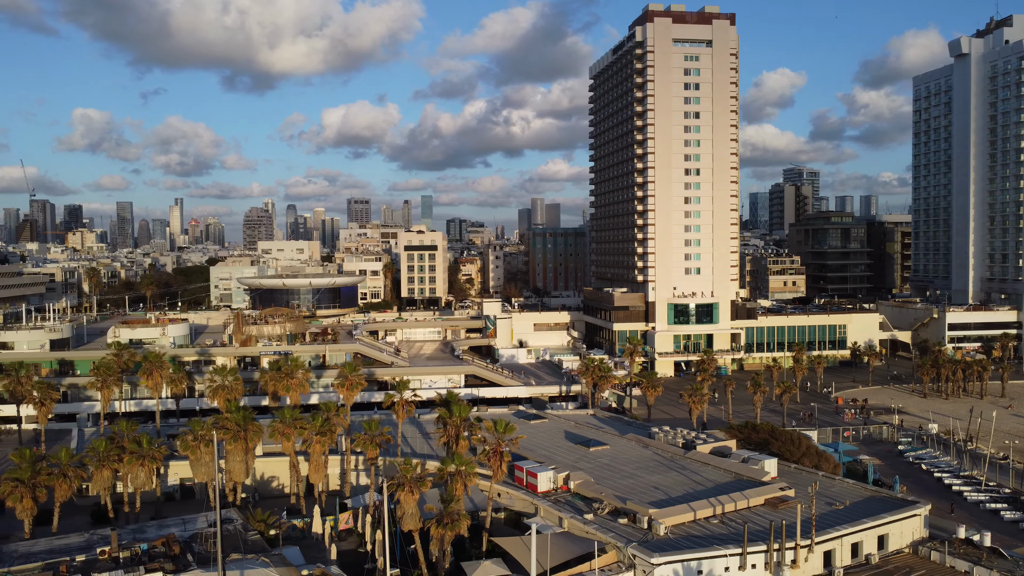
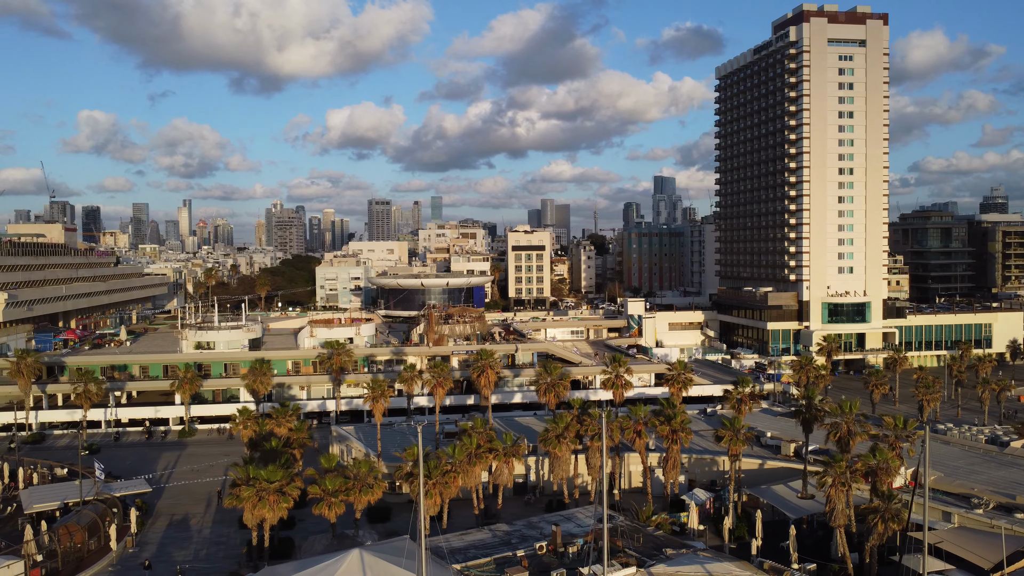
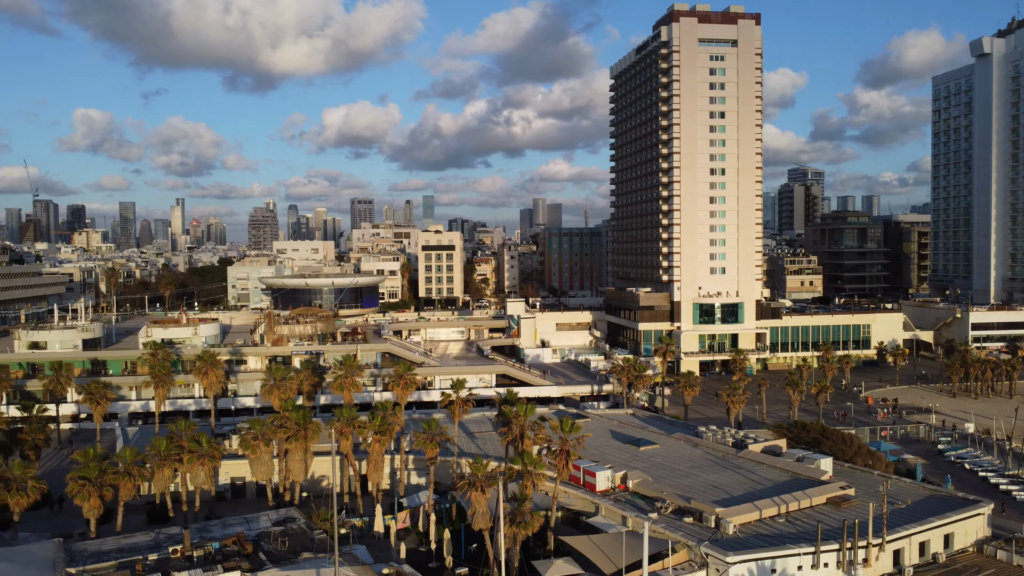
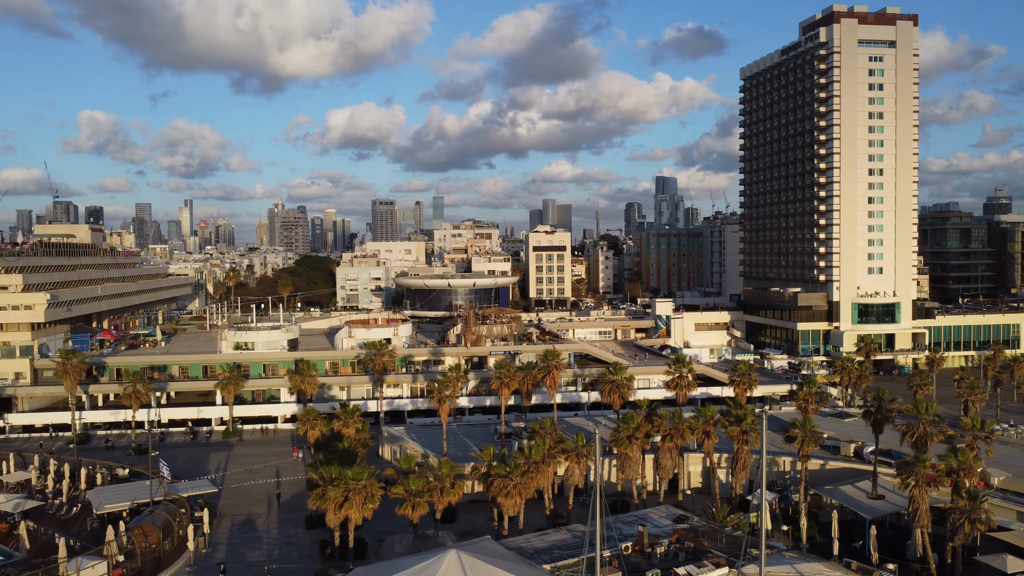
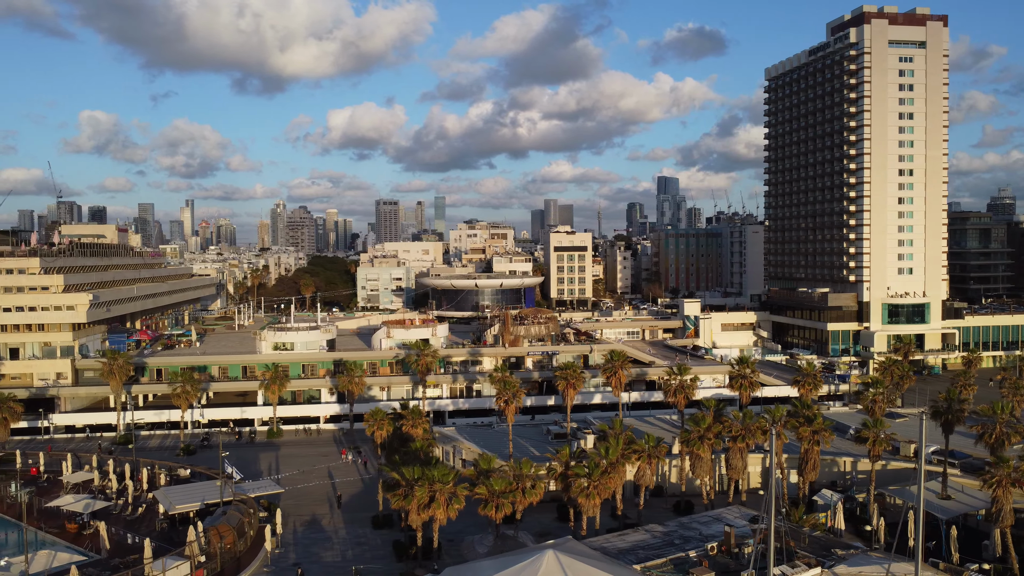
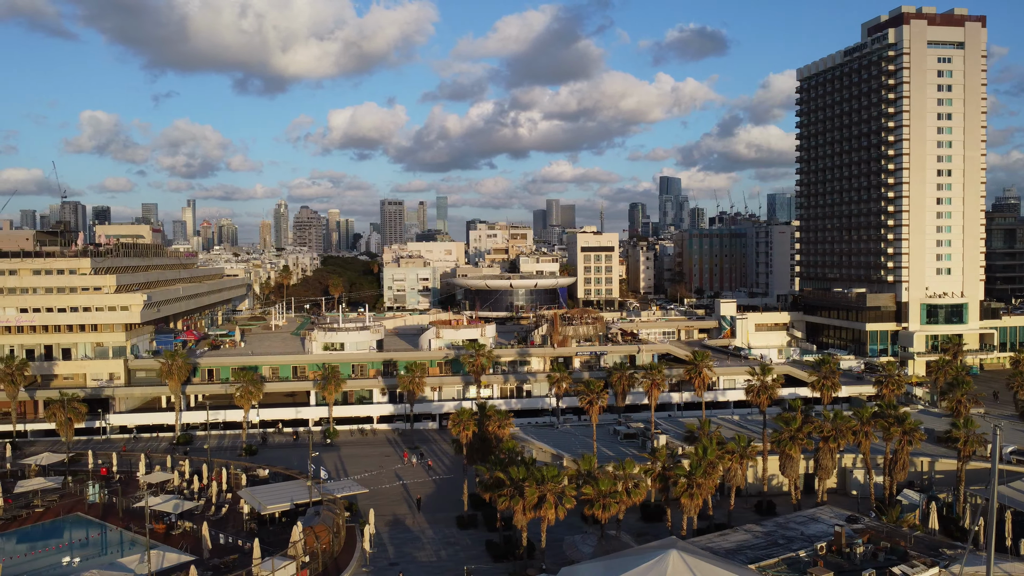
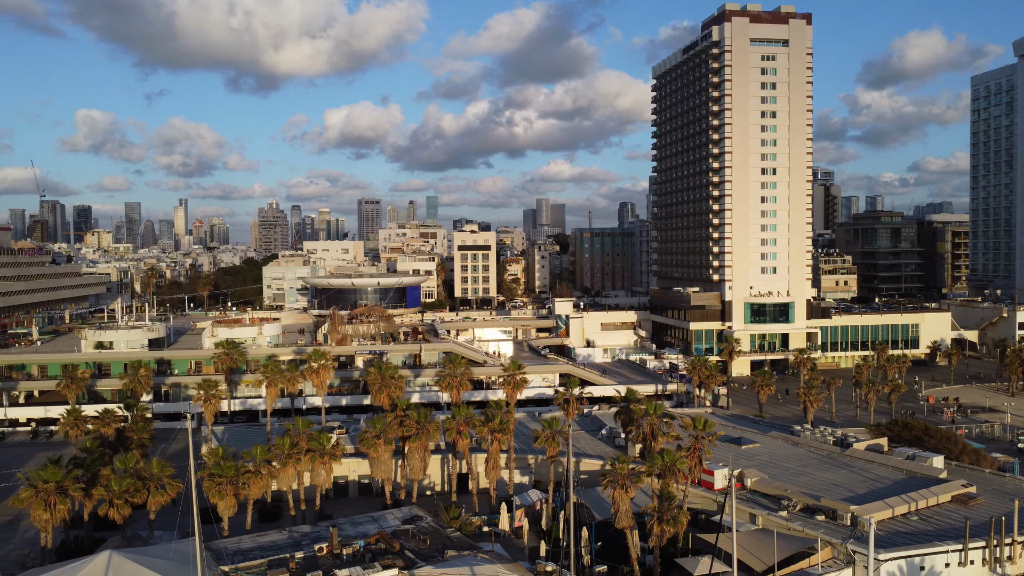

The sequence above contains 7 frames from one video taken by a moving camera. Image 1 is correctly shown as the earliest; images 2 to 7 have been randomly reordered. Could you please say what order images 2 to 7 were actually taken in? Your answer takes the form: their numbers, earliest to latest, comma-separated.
3, 7, 2, 4, 5, 6
